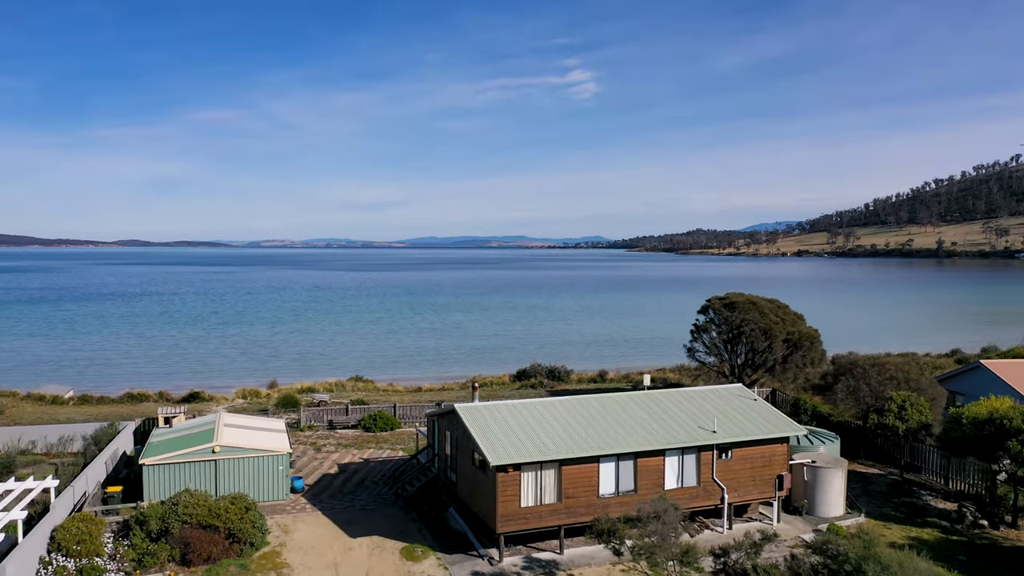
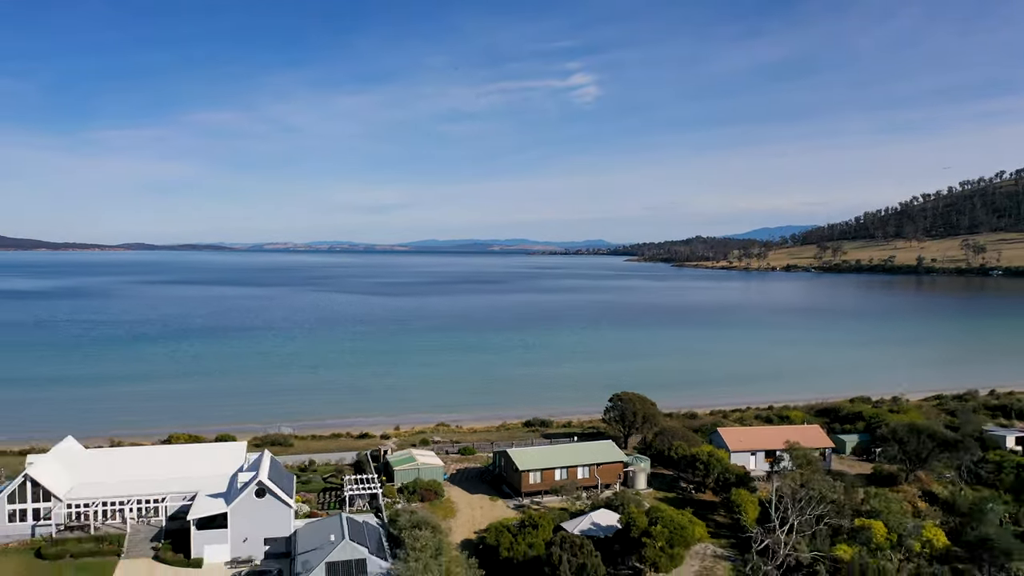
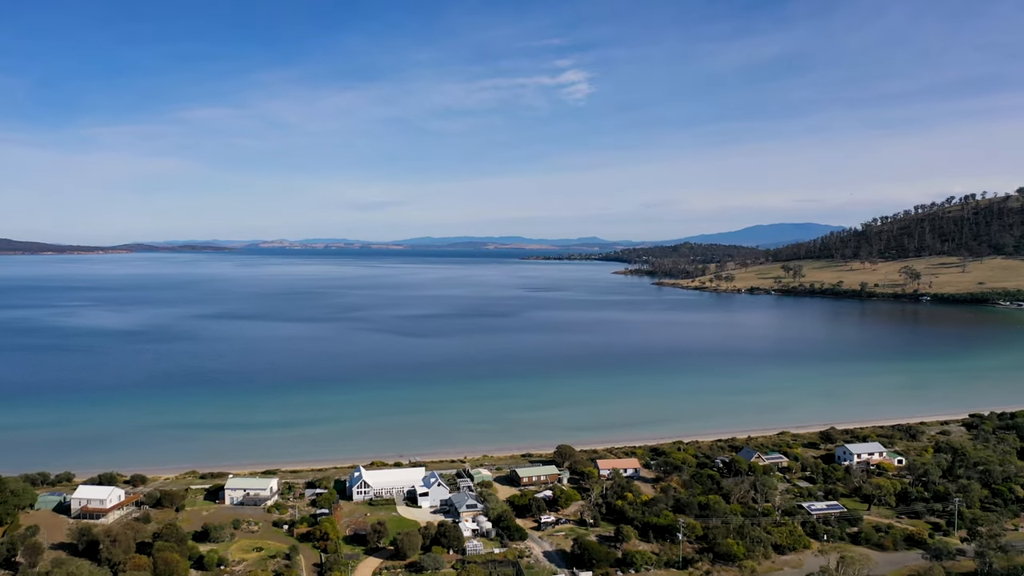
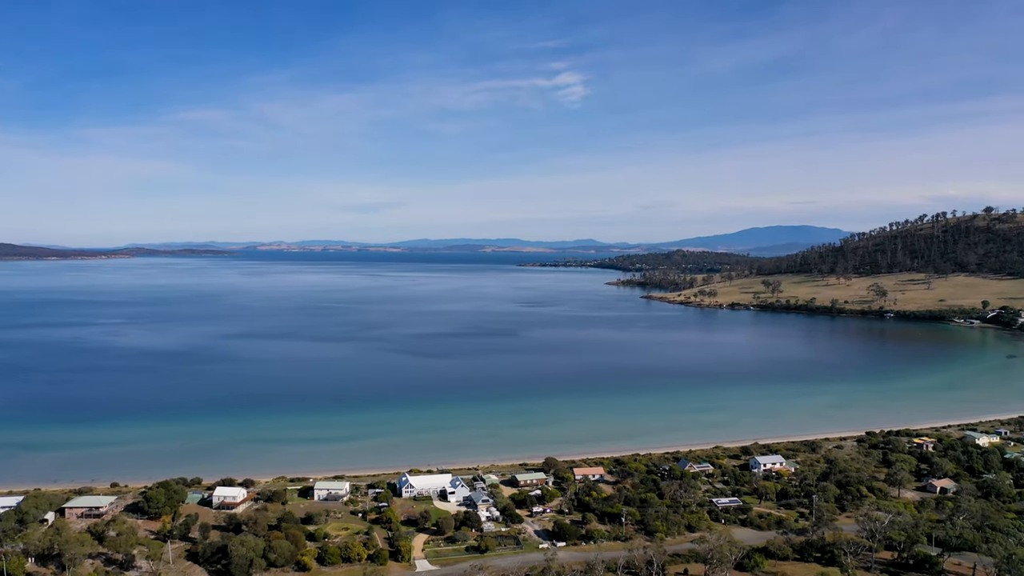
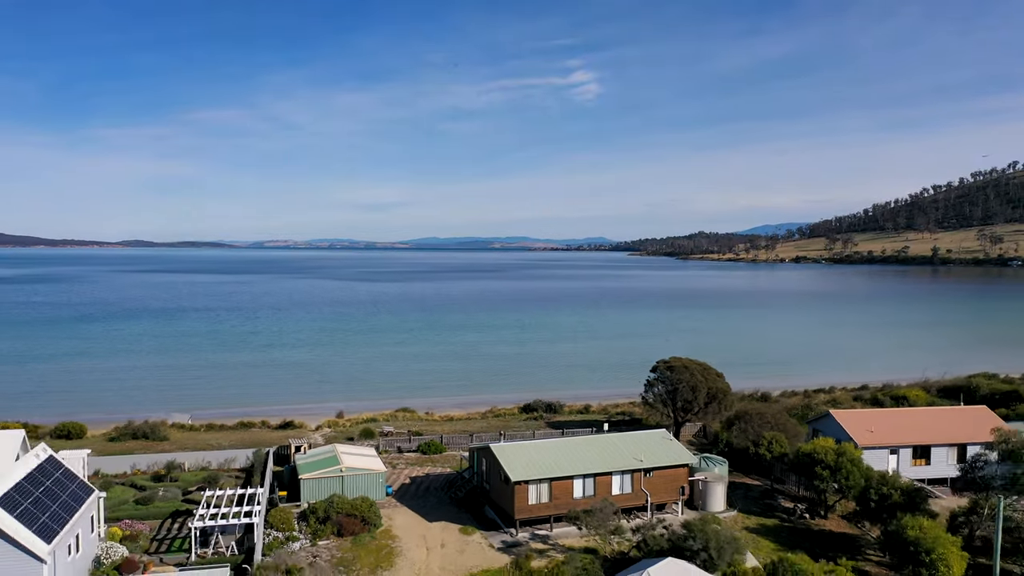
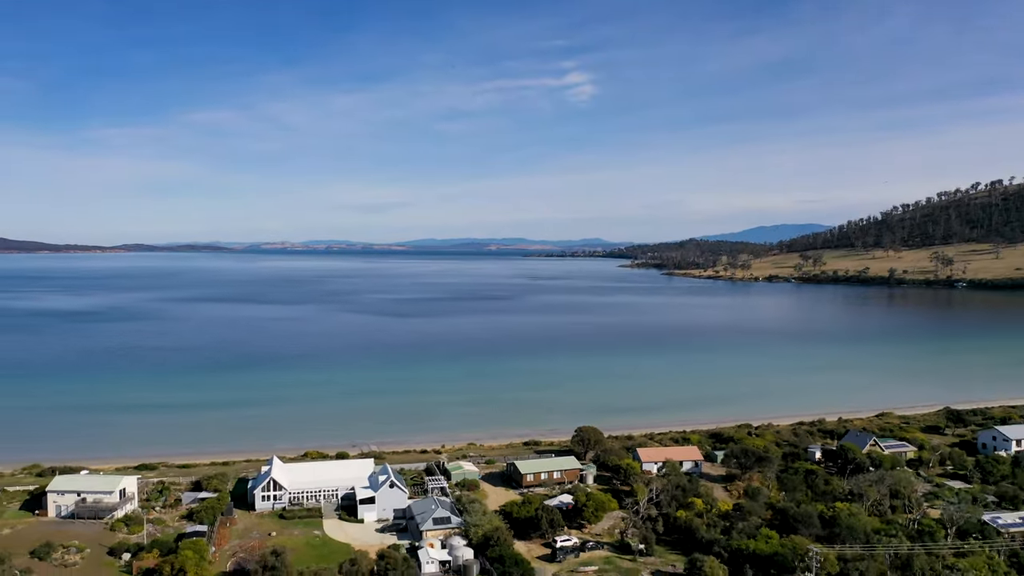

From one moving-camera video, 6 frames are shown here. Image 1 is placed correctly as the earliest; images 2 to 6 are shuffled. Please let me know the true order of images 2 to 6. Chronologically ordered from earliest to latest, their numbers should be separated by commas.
5, 2, 6, 3, 4
